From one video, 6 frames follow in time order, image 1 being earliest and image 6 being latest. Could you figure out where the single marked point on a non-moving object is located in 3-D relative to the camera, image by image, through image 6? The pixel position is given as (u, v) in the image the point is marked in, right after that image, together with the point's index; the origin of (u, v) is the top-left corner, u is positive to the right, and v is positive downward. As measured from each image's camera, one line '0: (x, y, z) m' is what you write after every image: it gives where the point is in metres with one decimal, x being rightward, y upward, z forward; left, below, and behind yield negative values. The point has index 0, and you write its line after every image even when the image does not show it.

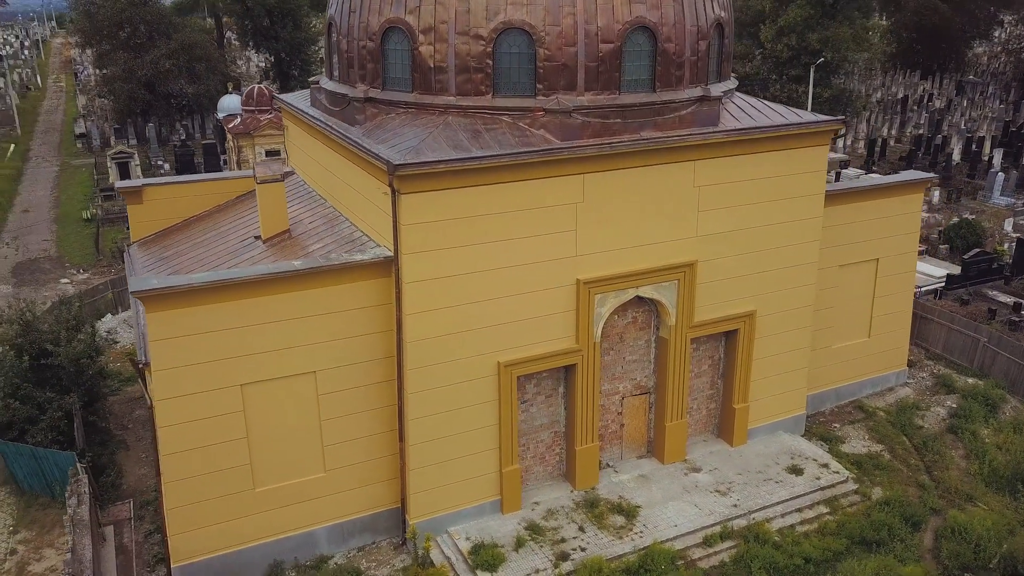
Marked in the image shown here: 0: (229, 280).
0: (-3.5, +0.1, +9.7) m
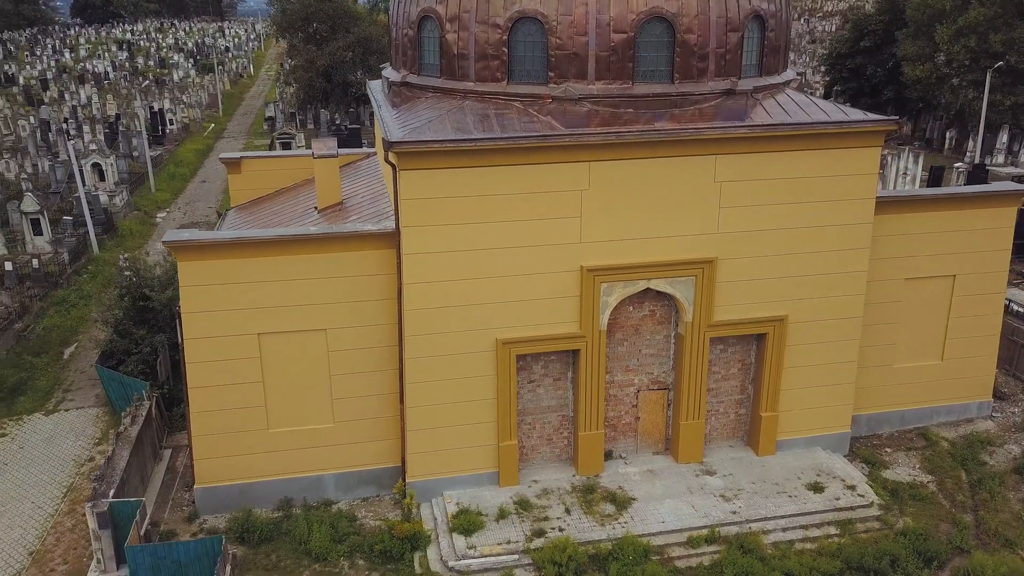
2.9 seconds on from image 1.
0: (-3.7, +0.7, +10.9) m
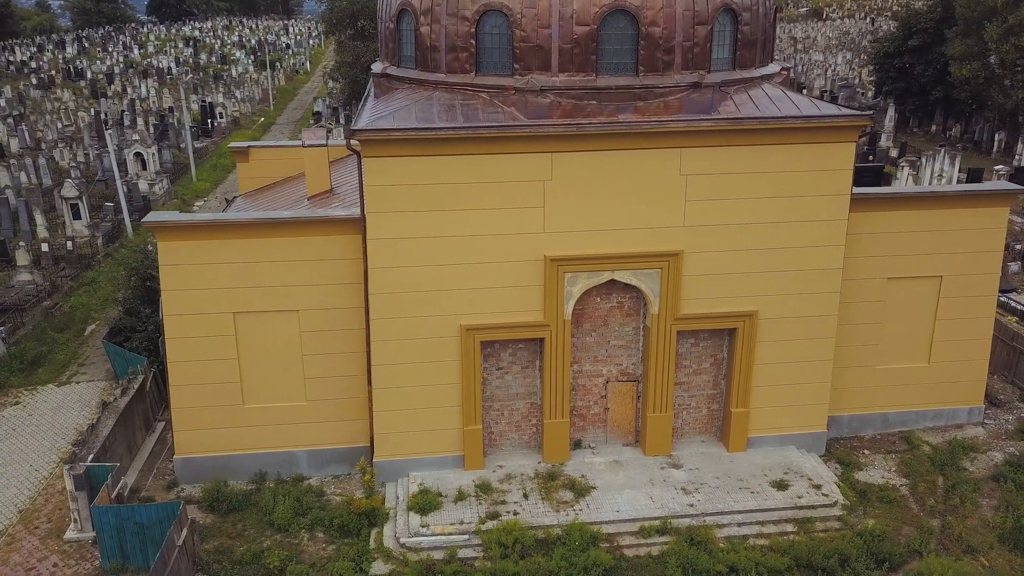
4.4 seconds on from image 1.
0: (-4.3, +1.0, +11.4) m
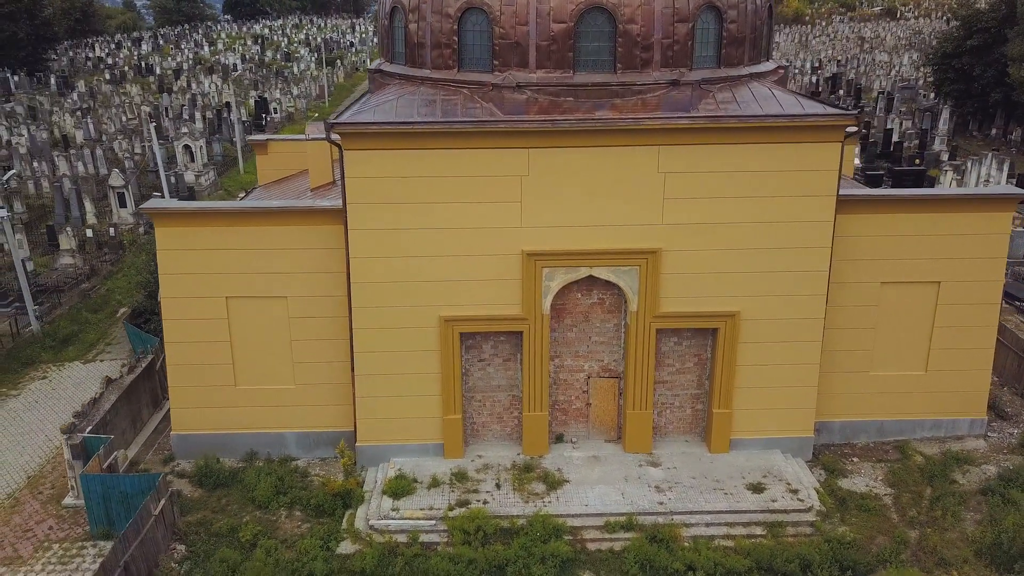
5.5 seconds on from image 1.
0: (-4.6, +1.2, +12.0) m
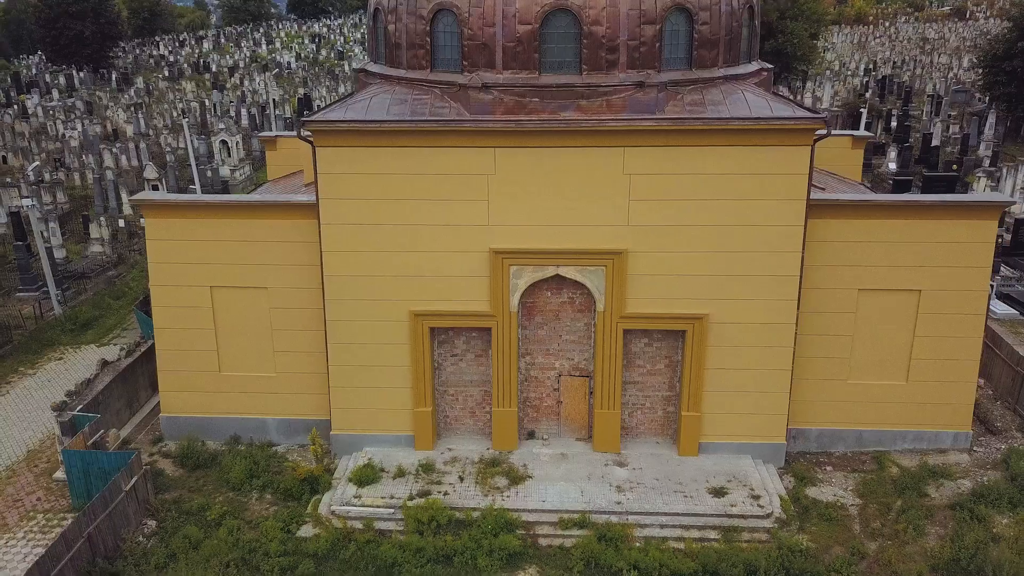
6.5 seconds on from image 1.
0: (-5.1, +1.4, +12.5) m
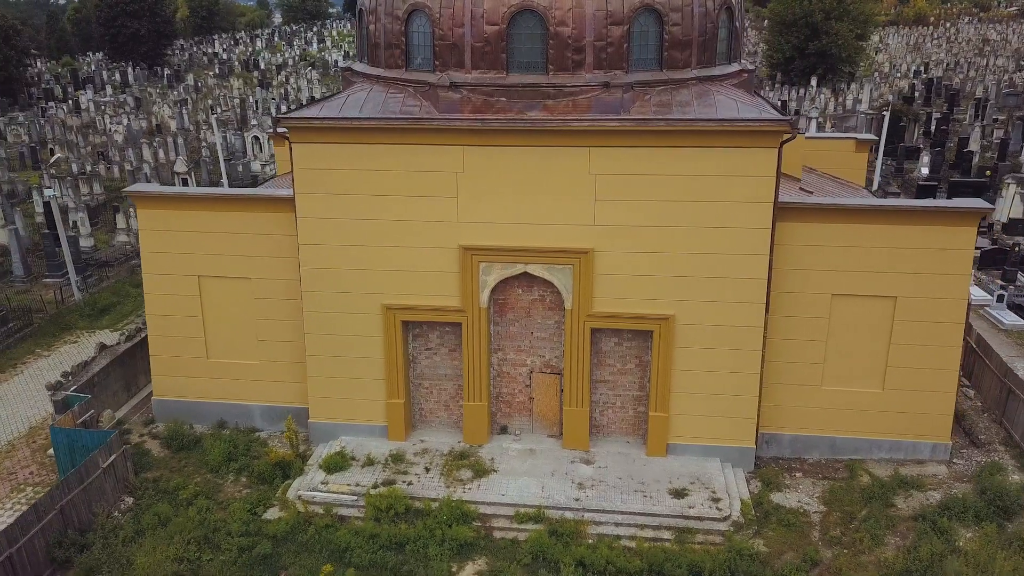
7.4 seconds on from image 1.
0: (-5.5, +1.6, +13.0) m
